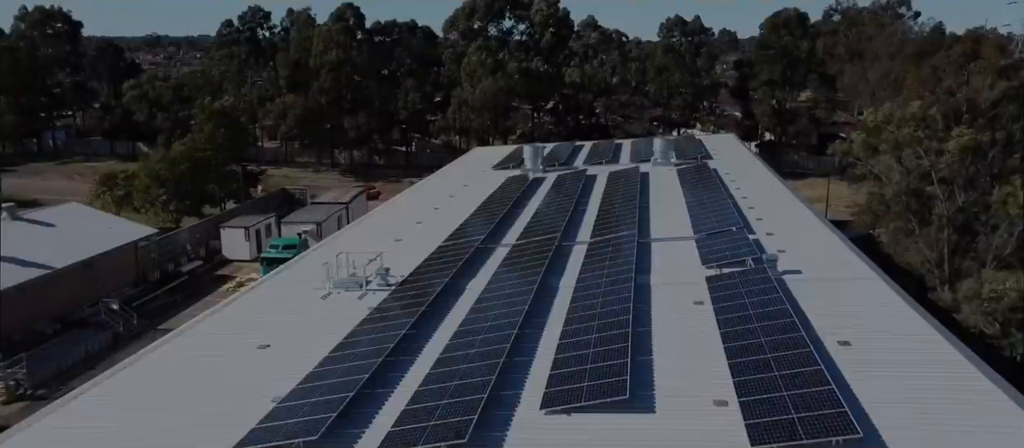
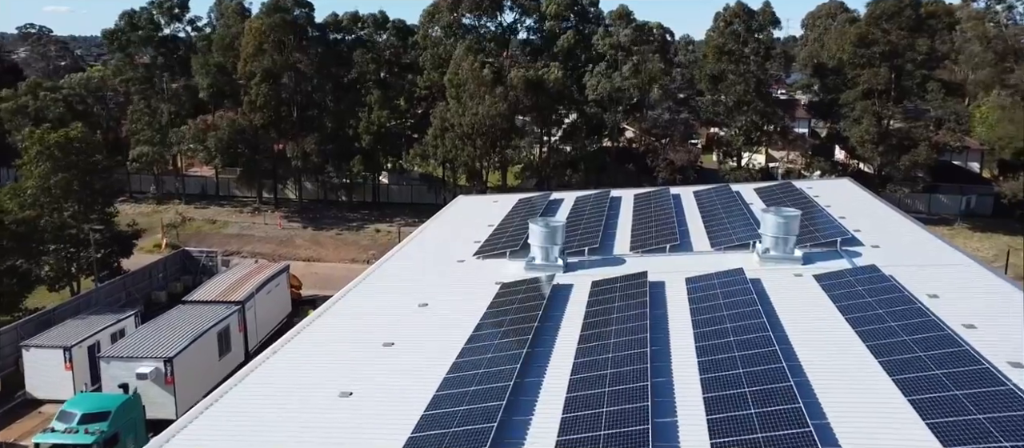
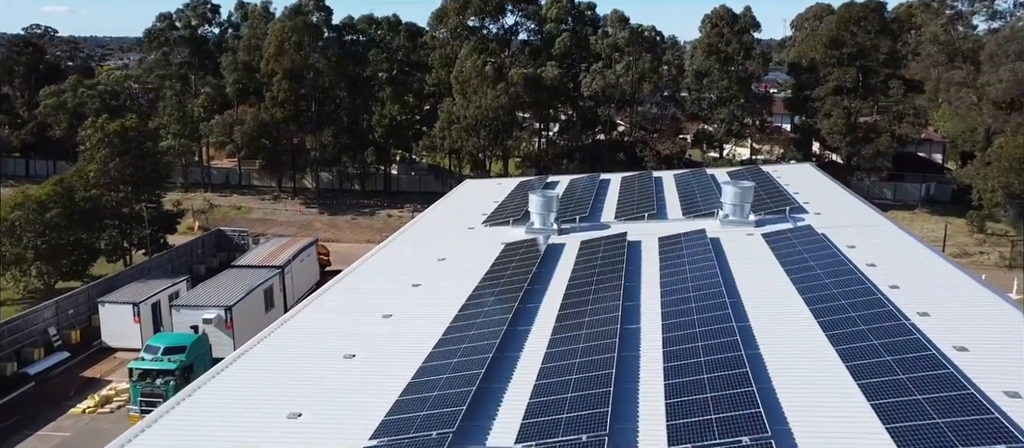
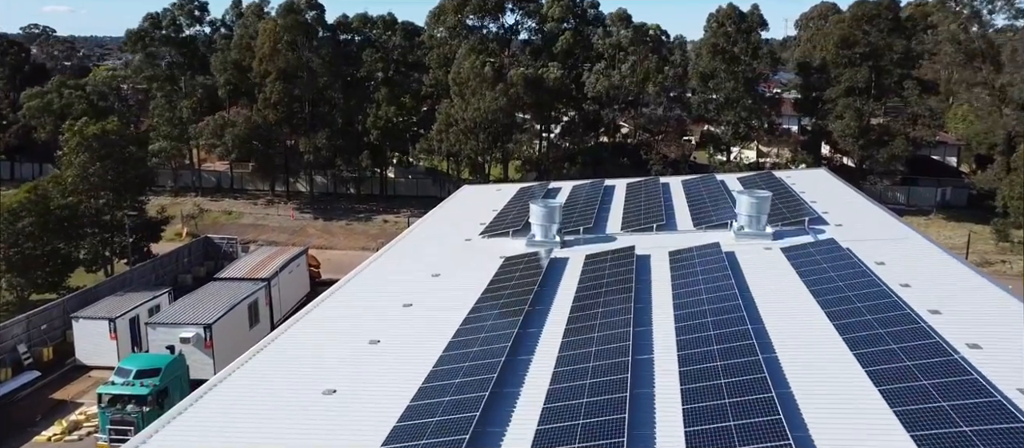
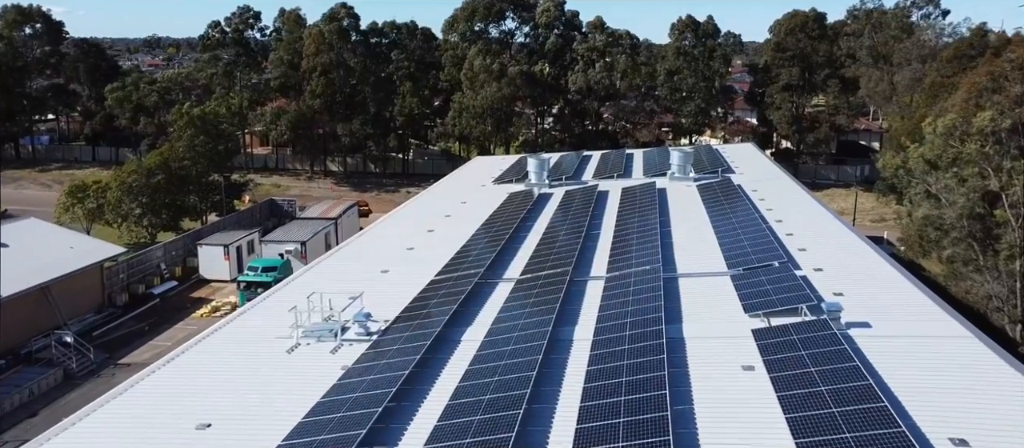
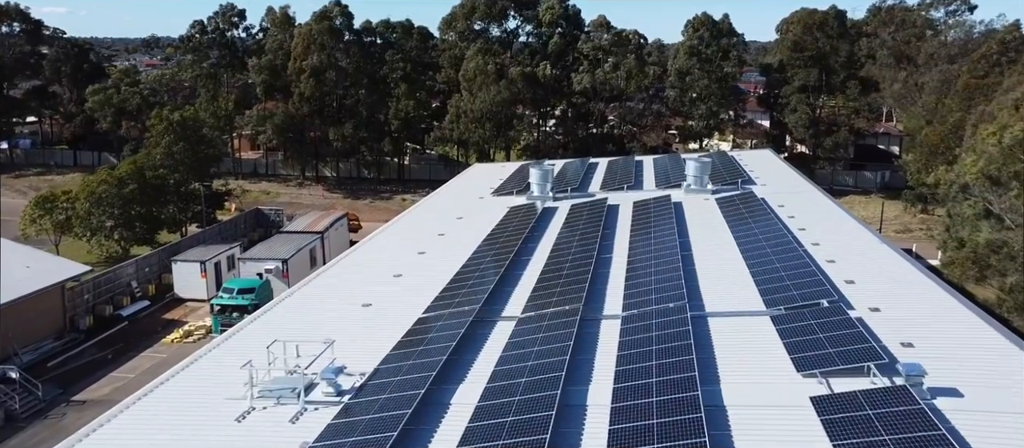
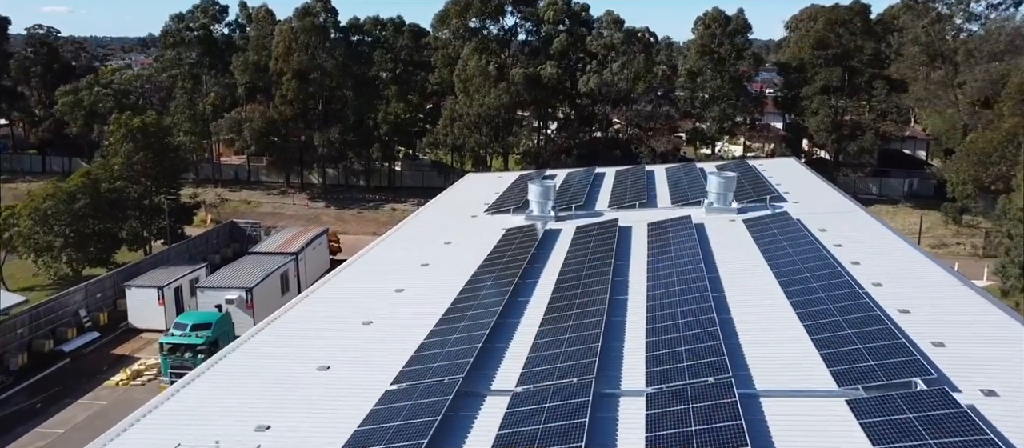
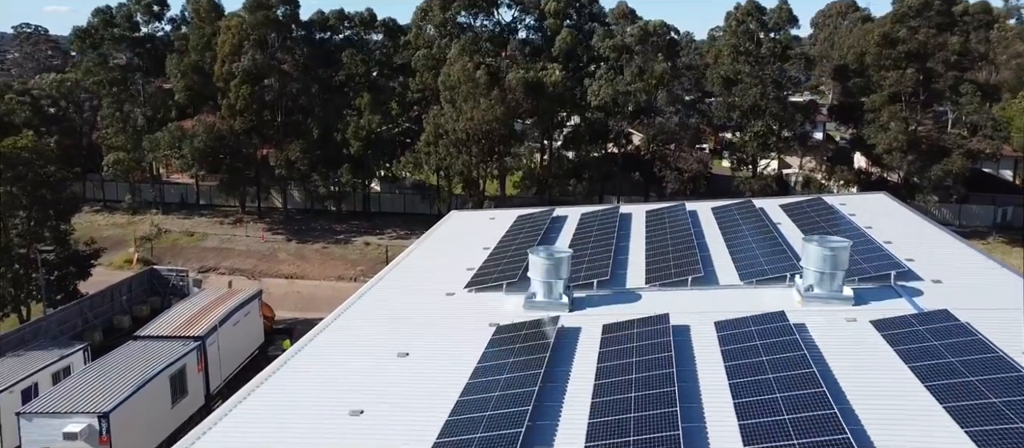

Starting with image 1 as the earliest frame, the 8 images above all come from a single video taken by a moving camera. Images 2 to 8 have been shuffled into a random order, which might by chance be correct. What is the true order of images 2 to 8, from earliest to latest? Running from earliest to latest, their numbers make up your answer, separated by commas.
5, 6, 7, 3, 4, 2, 8
